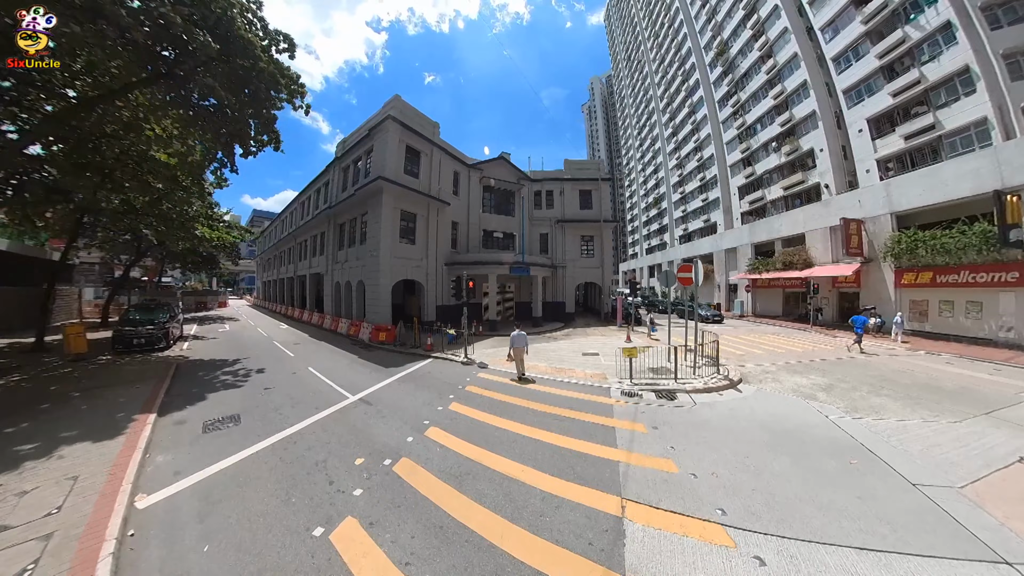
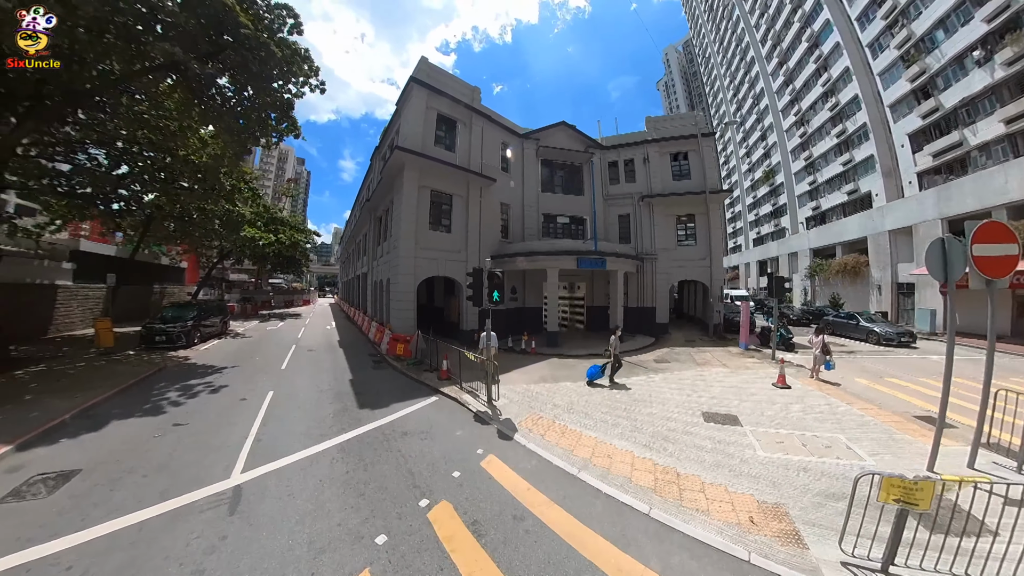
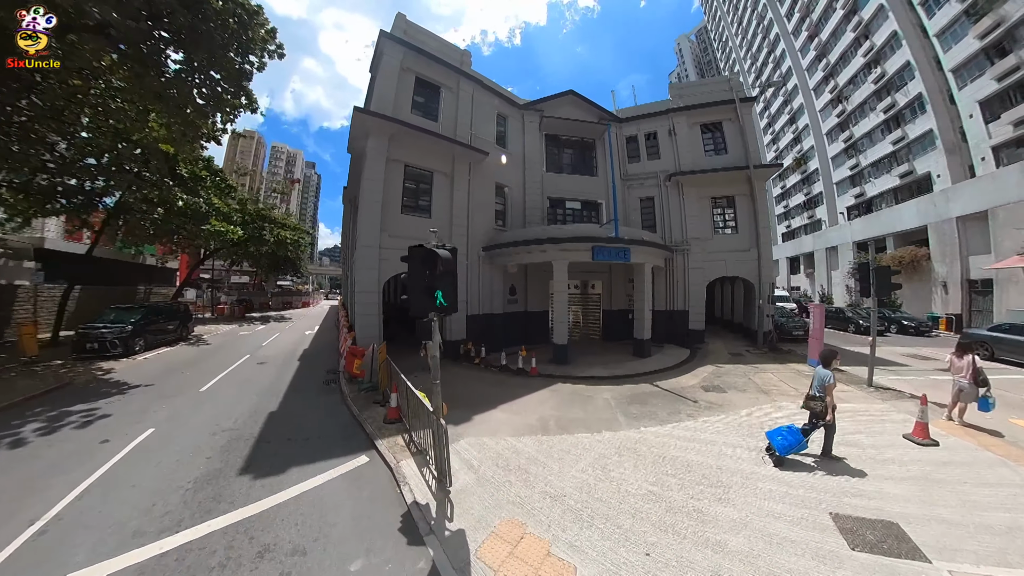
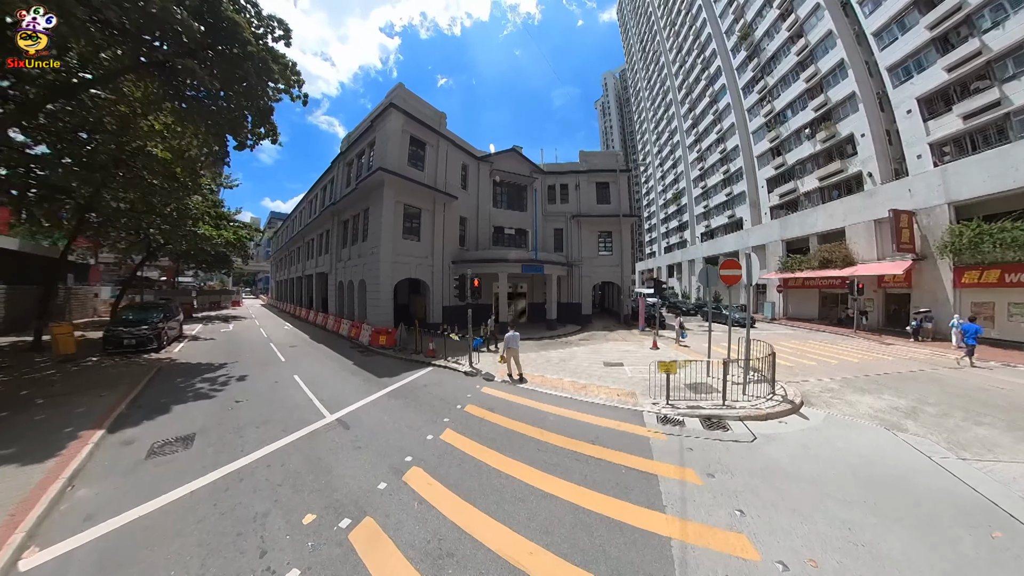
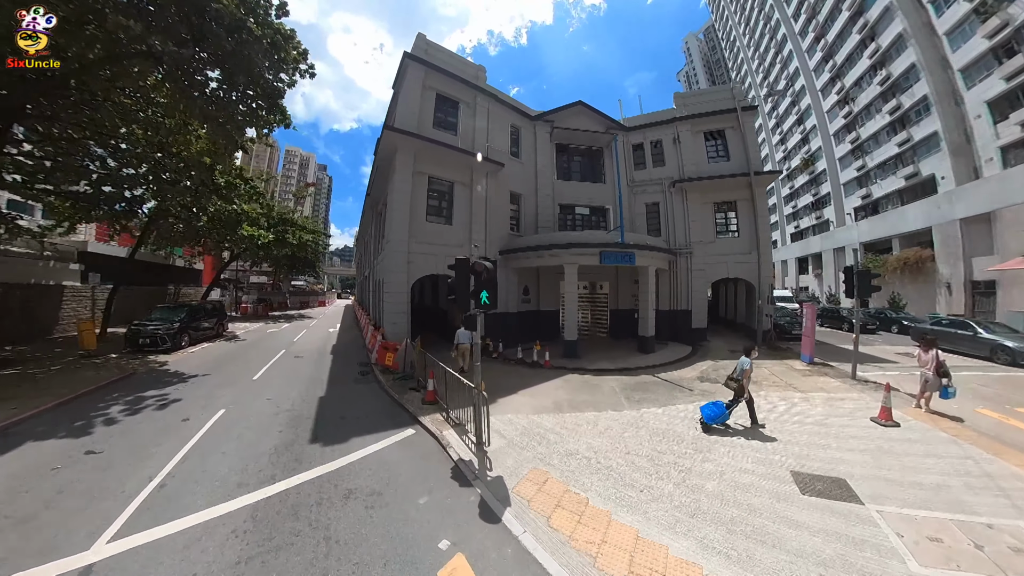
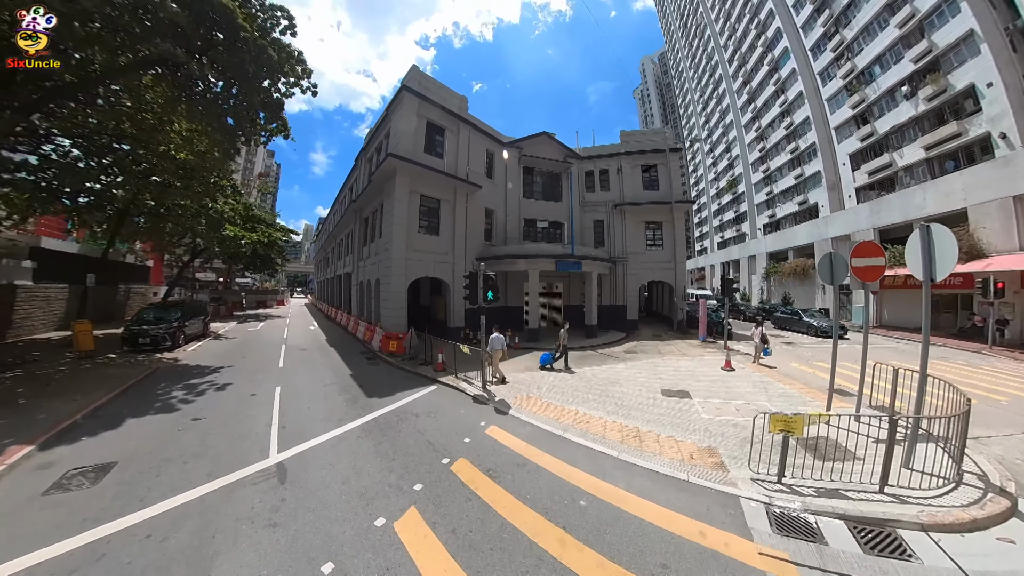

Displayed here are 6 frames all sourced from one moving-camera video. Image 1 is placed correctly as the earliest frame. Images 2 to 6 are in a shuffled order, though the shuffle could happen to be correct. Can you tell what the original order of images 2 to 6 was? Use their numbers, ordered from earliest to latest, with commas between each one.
4, 6, 2, 5, 3
